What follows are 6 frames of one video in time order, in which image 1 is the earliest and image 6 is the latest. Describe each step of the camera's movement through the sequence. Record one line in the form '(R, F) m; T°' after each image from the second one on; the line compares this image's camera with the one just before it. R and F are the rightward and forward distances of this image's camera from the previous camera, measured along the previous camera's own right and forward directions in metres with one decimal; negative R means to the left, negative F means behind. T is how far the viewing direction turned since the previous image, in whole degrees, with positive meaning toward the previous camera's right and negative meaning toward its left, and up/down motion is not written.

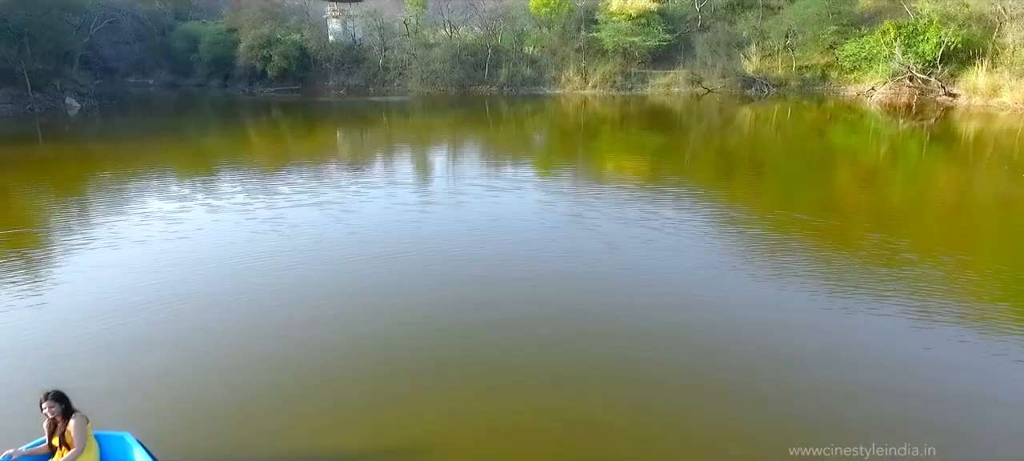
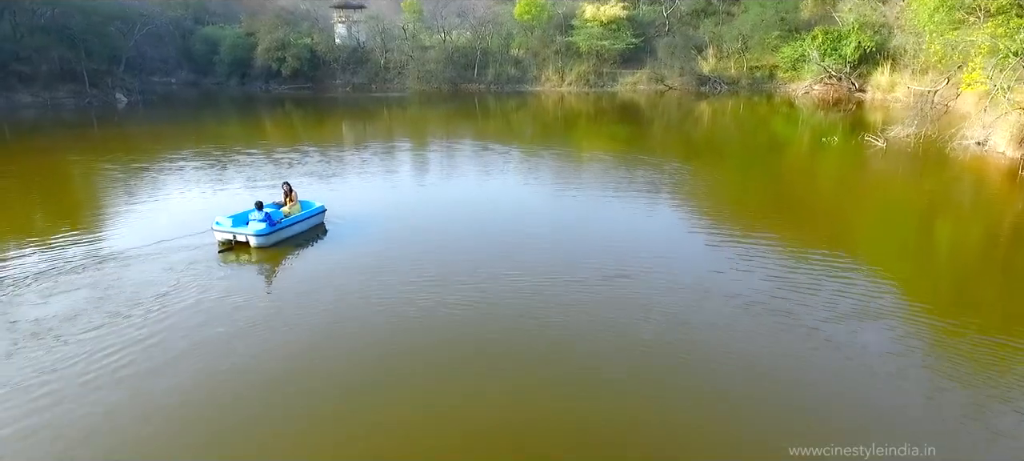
(+0.8, -5.0) m; 0°
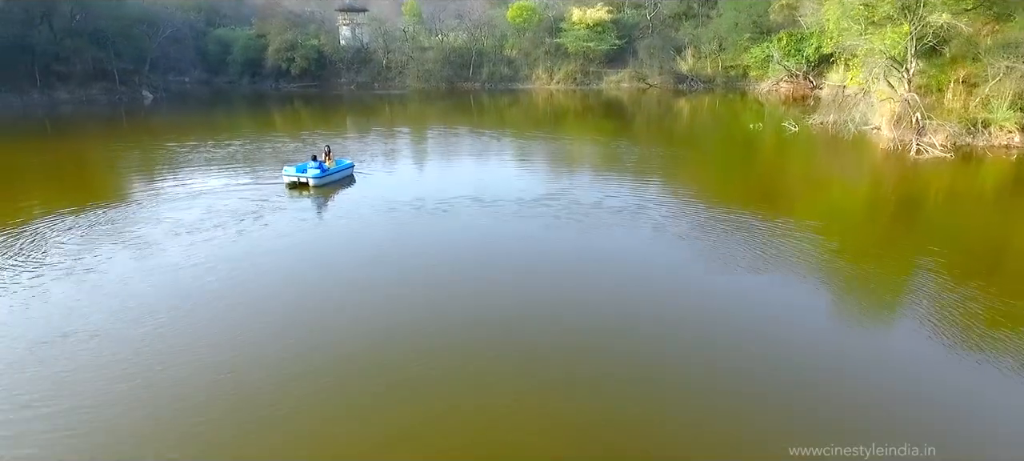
(+0.5, -3.3) m; 0°
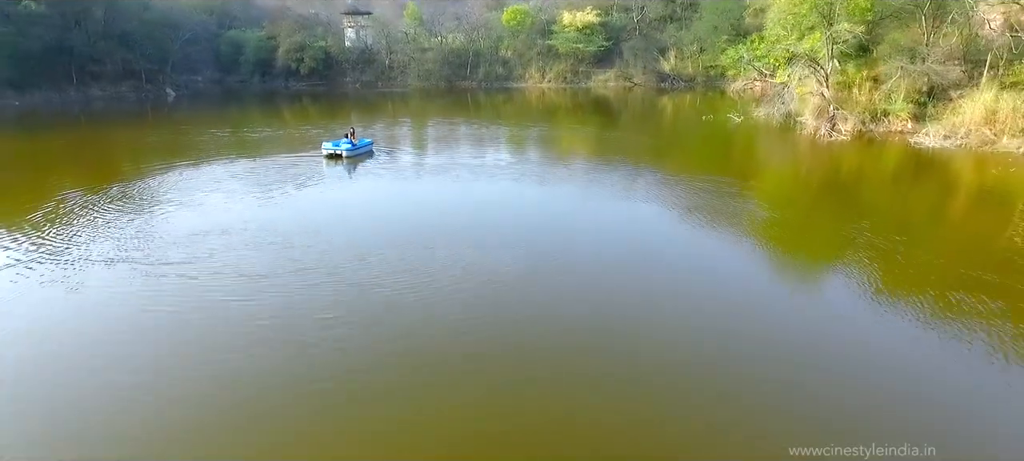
(+0.4, -3.3) m; 0°
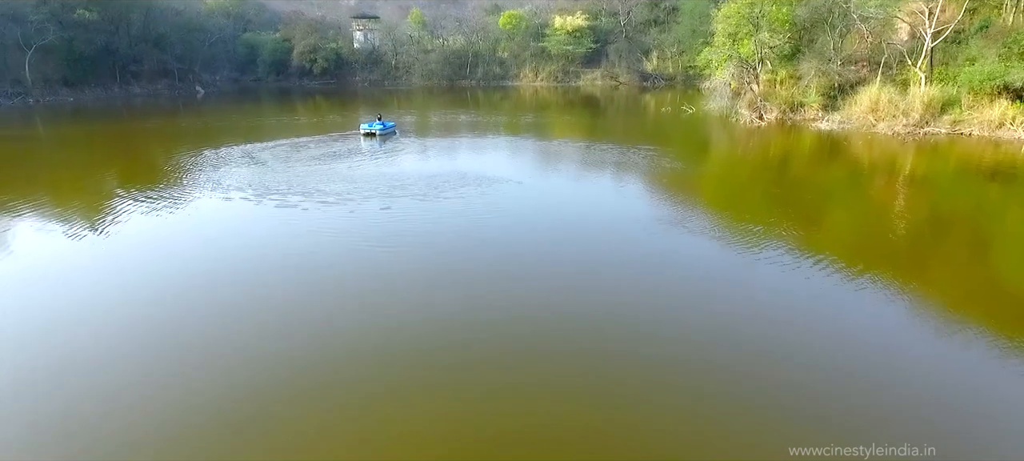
(+0.3, -4.5) m; 0°
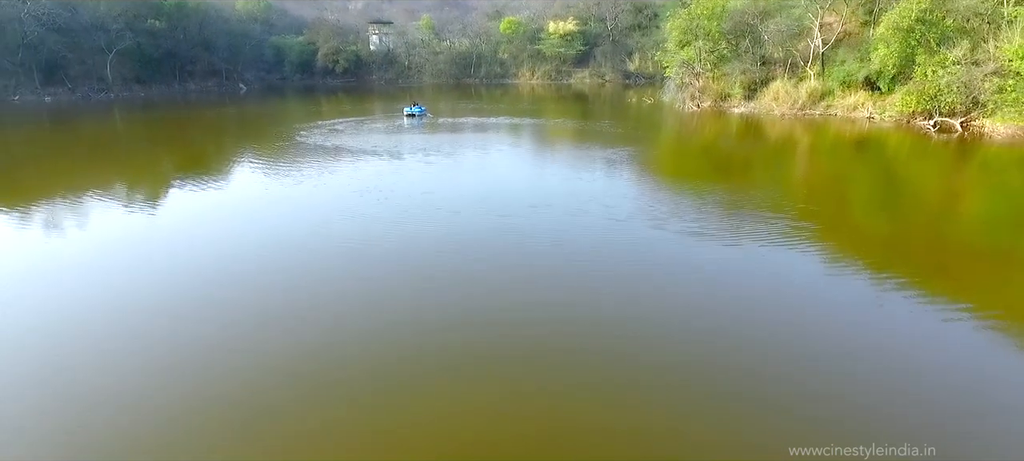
(+0.1, -7.2) m; 0°
